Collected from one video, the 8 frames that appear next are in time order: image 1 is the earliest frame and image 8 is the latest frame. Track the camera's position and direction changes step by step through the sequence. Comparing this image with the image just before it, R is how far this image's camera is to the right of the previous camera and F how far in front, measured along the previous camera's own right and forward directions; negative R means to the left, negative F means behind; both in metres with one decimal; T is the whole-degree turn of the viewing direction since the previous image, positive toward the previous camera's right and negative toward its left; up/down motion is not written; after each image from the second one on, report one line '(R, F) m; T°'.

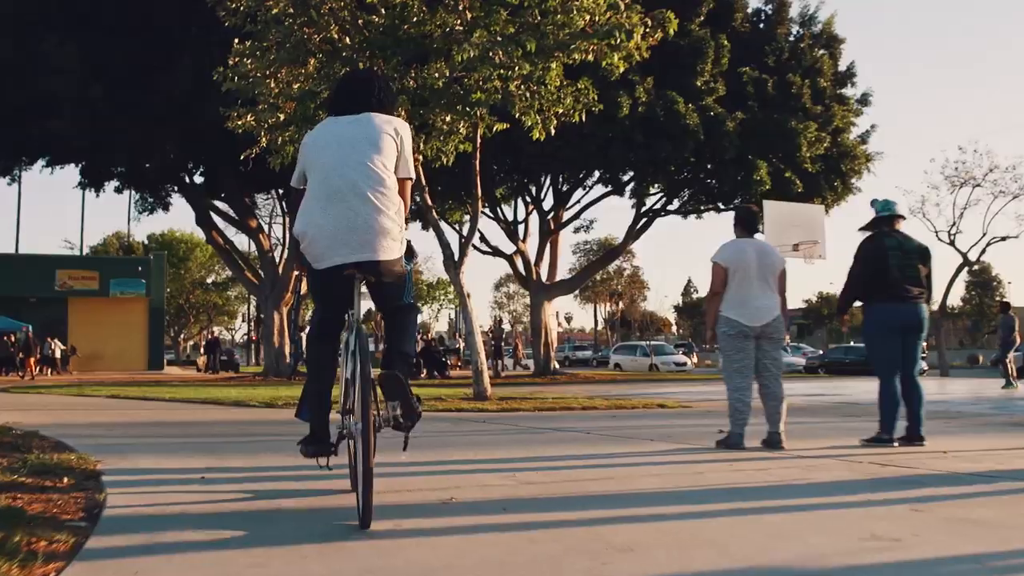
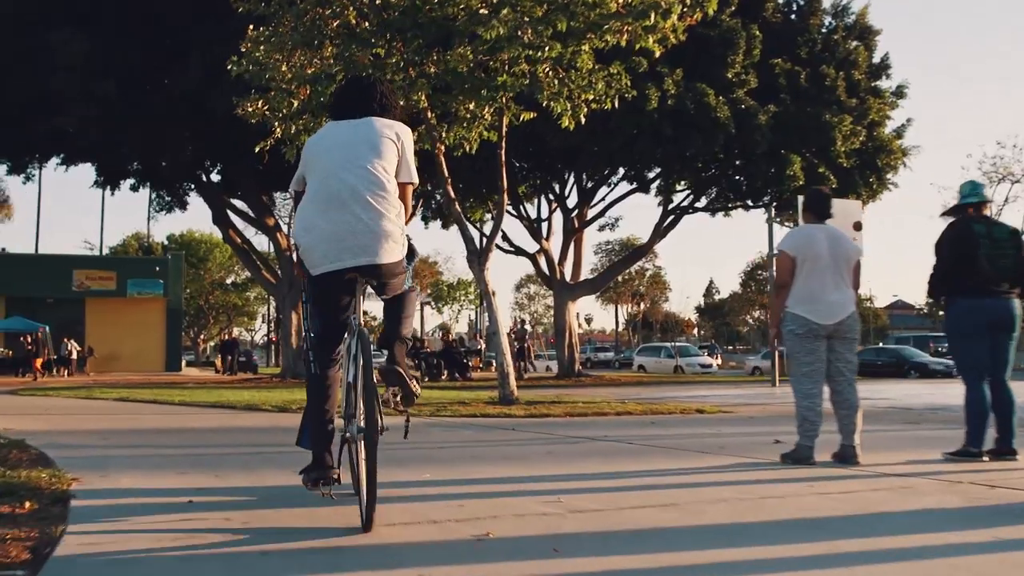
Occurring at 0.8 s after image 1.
(-0.1, +0.8) m; -1°
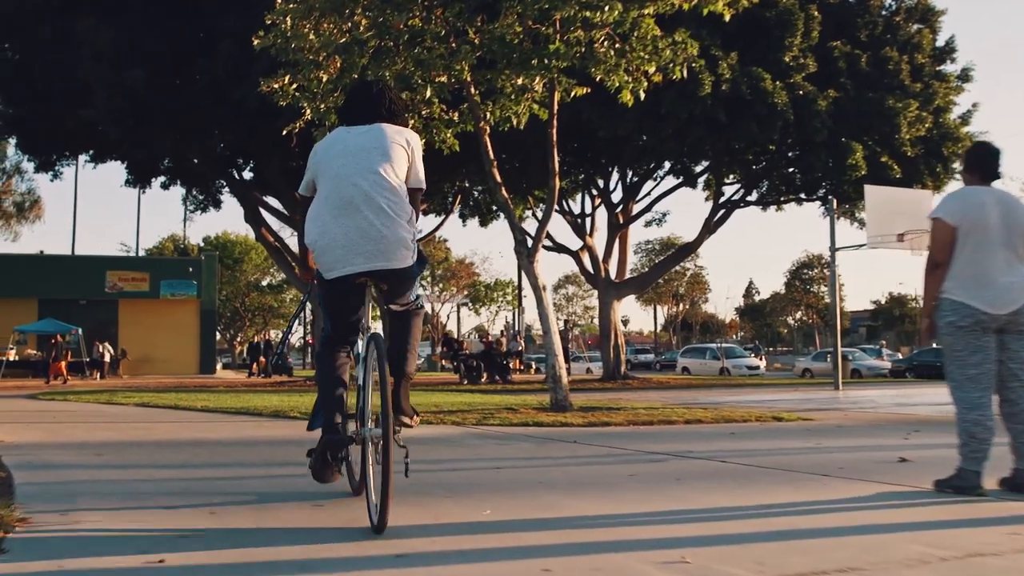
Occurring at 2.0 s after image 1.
(-0.2, +1.2) m; -2°
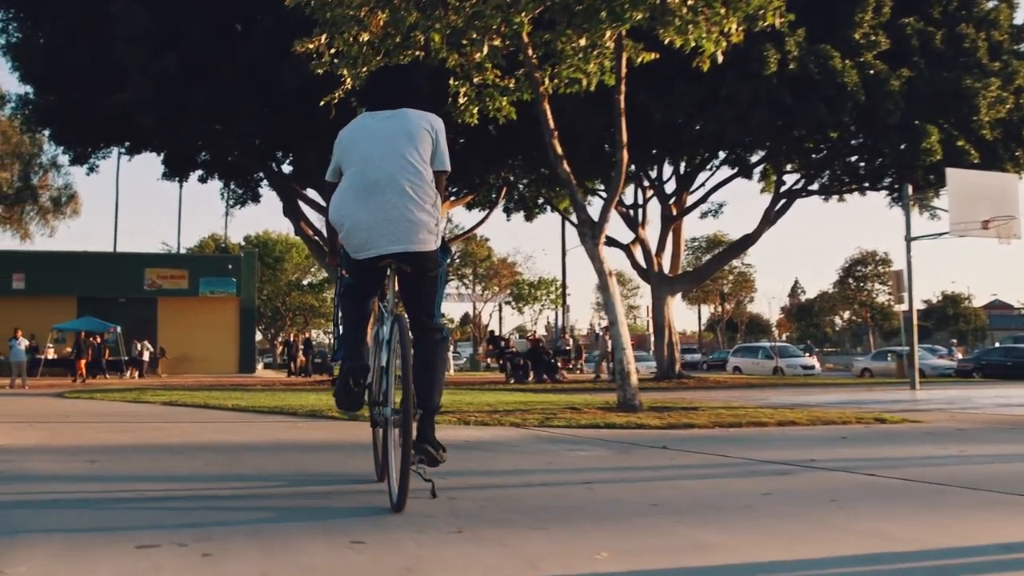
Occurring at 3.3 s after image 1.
(-0.2, +1.2) m; -2°
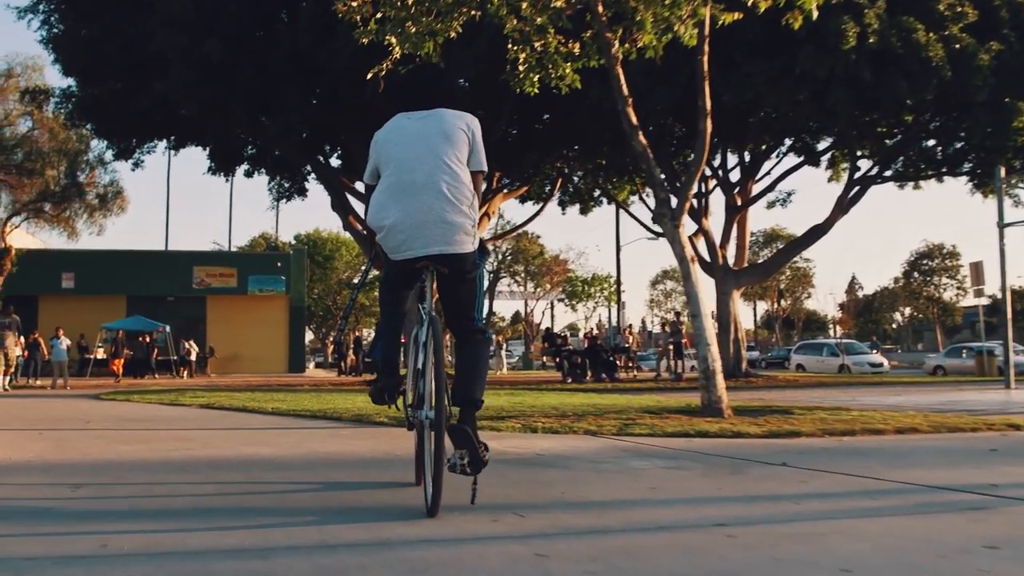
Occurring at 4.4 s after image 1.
(-0.2, +1.2) m; -3°
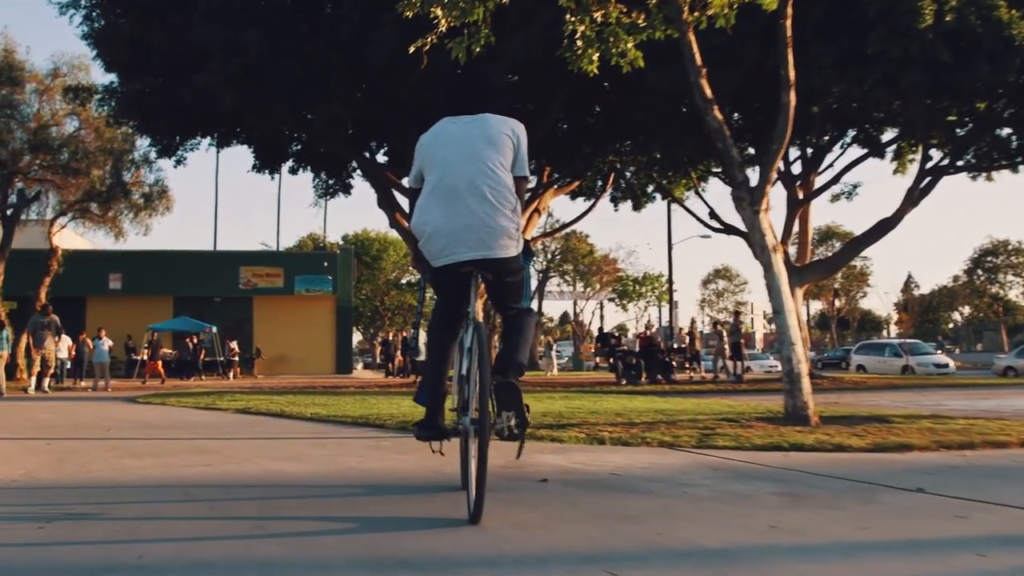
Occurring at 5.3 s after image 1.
(-0.1, +0.9) m; -3°
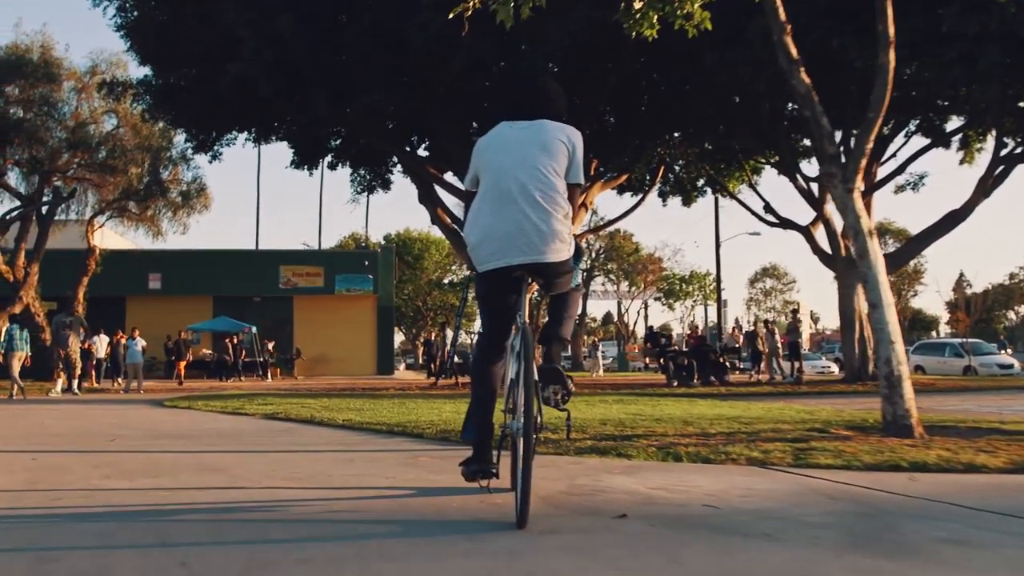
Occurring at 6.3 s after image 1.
(-0.1, +1.0) m; -2°
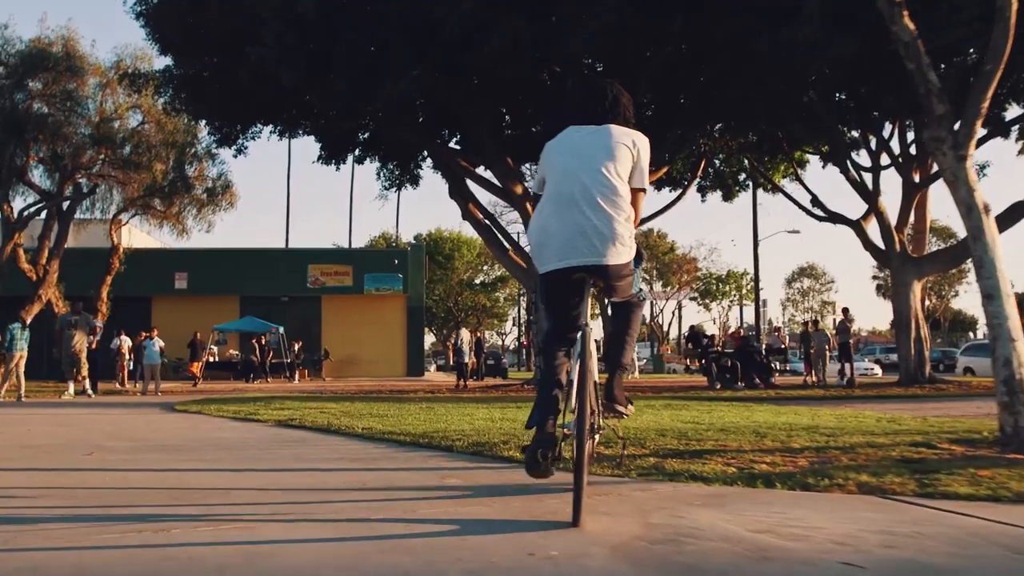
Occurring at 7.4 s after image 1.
(-0.1, +1.1) m; -2°
